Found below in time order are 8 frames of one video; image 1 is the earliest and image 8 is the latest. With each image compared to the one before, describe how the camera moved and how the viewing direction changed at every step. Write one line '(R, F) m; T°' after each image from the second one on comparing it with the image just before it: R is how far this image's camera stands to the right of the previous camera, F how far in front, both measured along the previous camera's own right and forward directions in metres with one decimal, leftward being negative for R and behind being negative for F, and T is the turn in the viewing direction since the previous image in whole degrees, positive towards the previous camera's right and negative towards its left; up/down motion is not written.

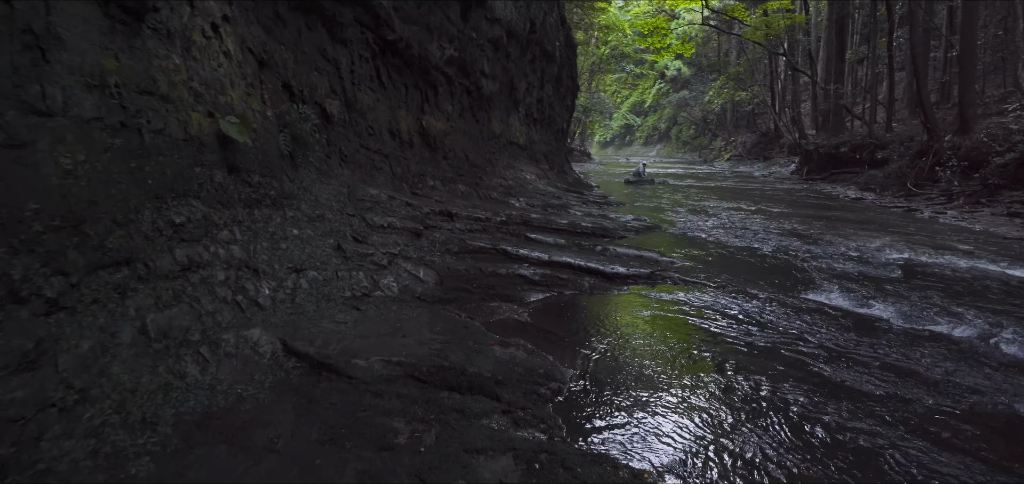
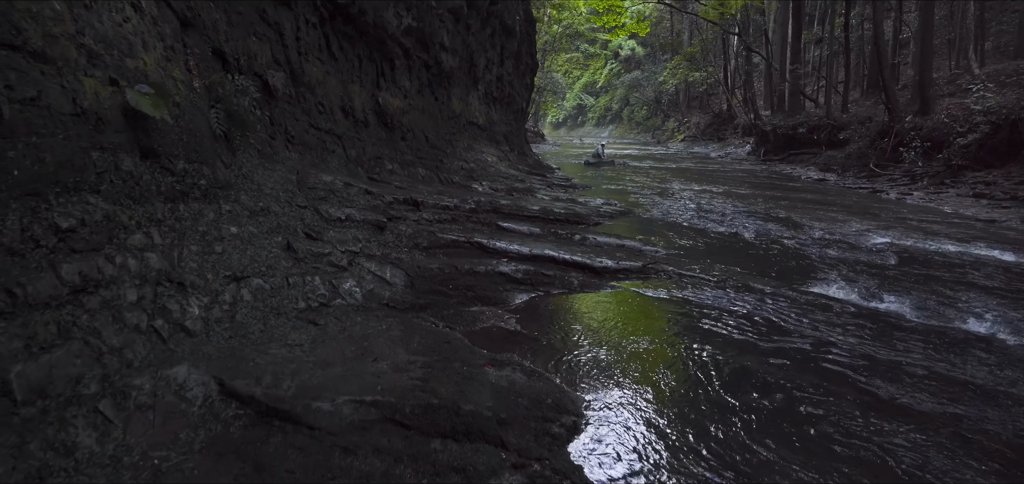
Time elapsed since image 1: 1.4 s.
(-0.3, +0.8) m; +5°
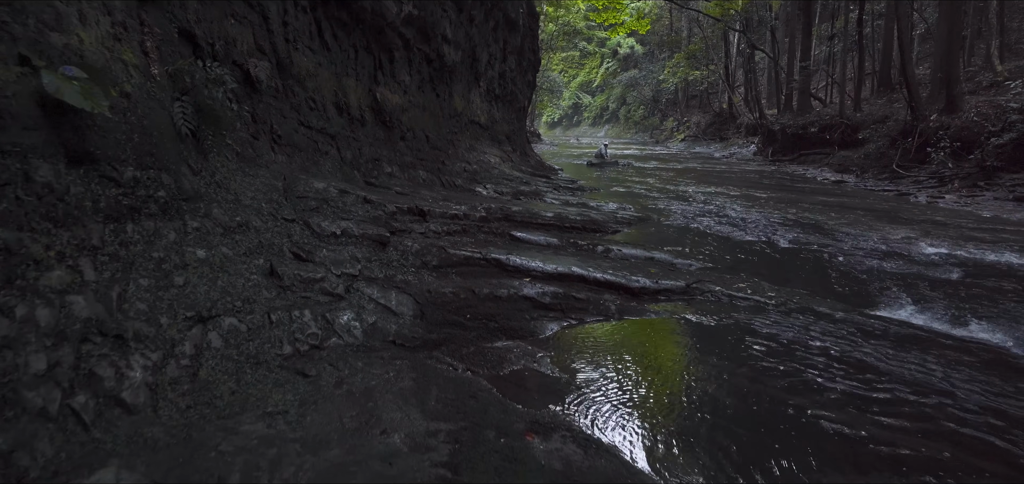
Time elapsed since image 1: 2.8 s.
(-0.3, +0.9) m; +1°
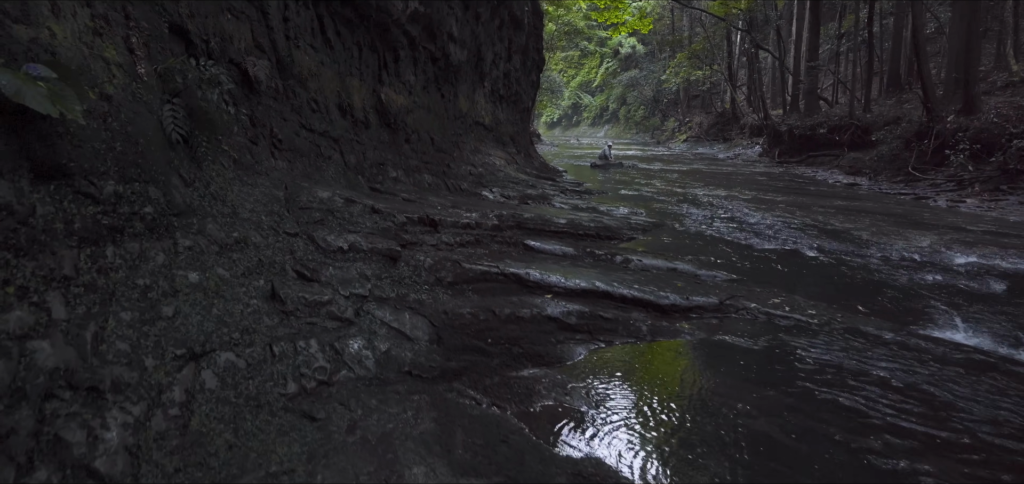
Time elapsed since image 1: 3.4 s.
(-0.2, +0.4) m; 0°
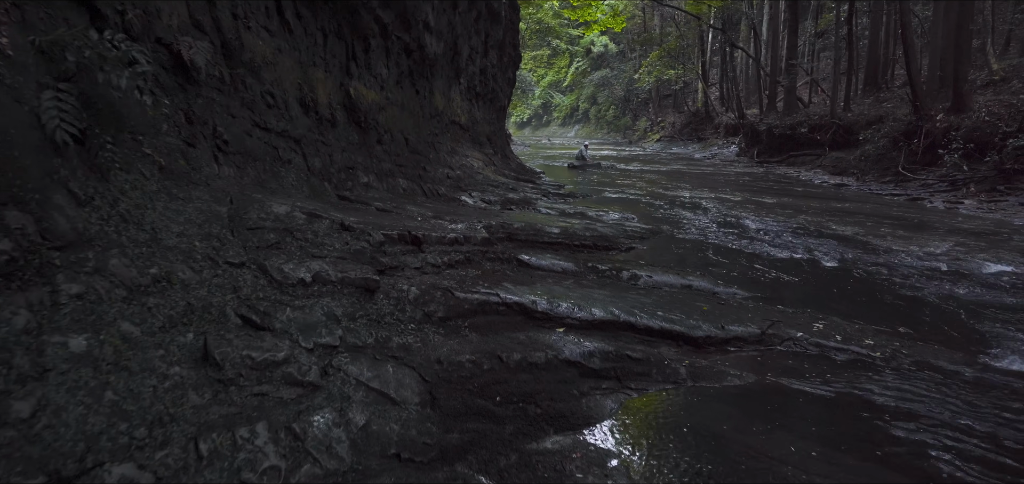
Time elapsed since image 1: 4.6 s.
(-0.2, +0.9) m; +3°
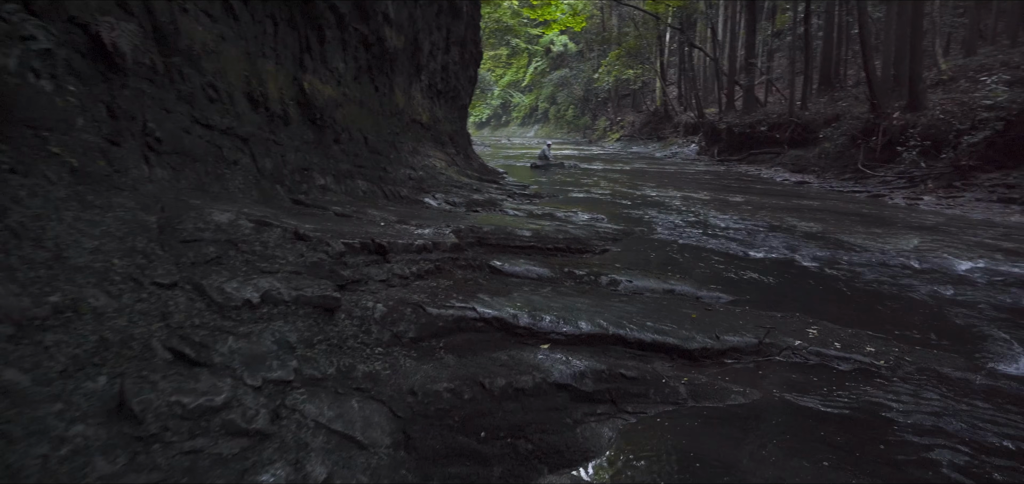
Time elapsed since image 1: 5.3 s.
(-0.1, +0.4) m; +4°
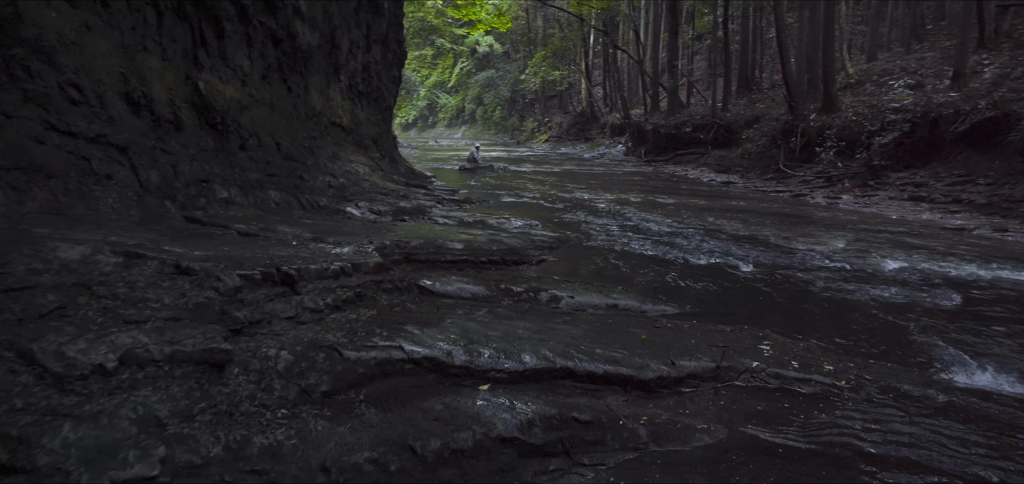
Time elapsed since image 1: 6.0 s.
(0.0, +0.5) m; +7°
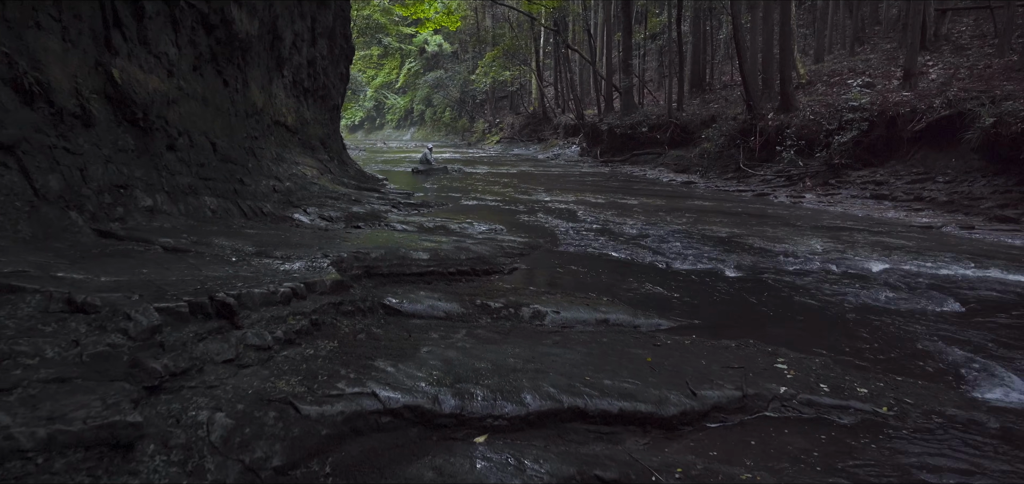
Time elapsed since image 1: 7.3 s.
(-0.2, +0.6) m; +5°
